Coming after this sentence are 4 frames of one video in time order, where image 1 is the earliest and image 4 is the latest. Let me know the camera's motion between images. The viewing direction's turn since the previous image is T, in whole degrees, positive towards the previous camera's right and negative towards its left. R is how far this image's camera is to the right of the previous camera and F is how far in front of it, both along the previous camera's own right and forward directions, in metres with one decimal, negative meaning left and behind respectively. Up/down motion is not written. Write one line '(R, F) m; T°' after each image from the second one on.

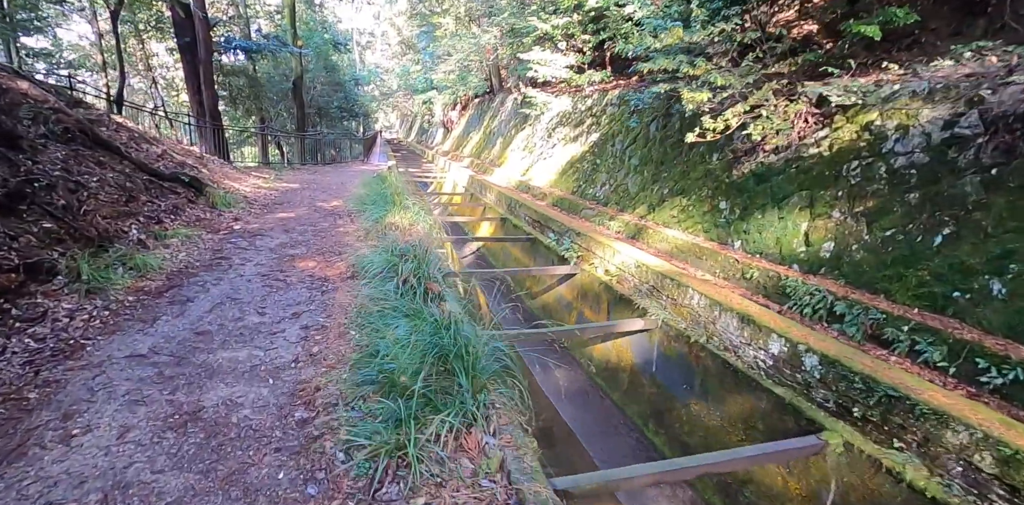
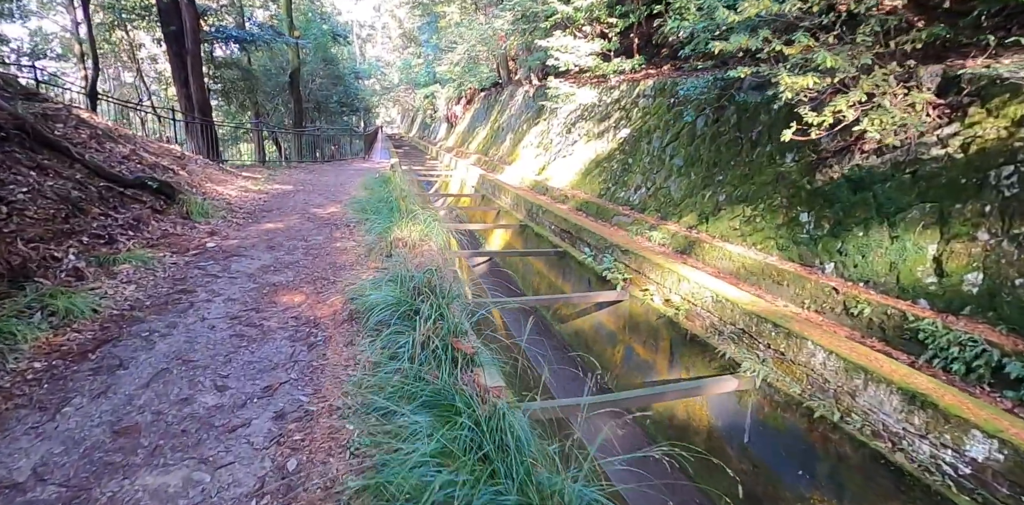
(-0.3, +0.9) m; 0°
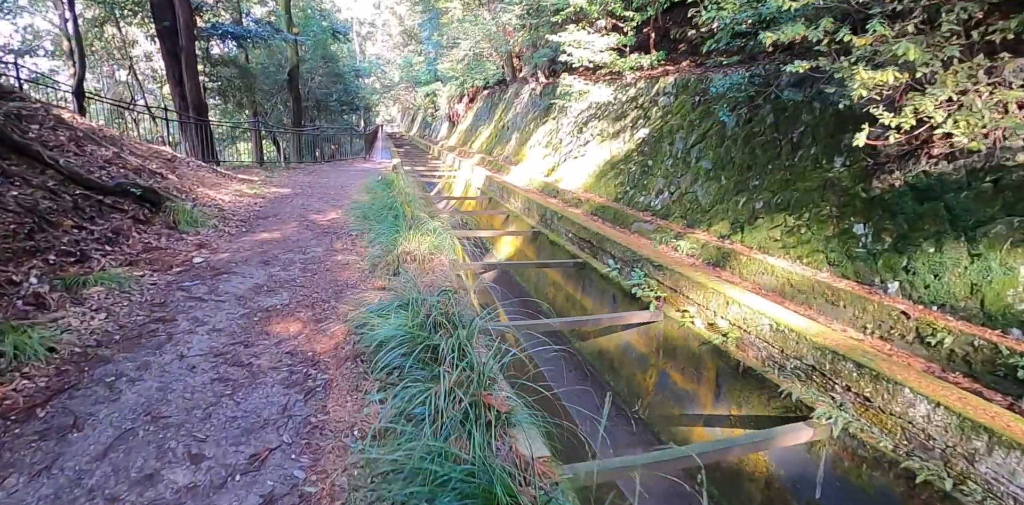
(-0.2, +0.4) m; 0°
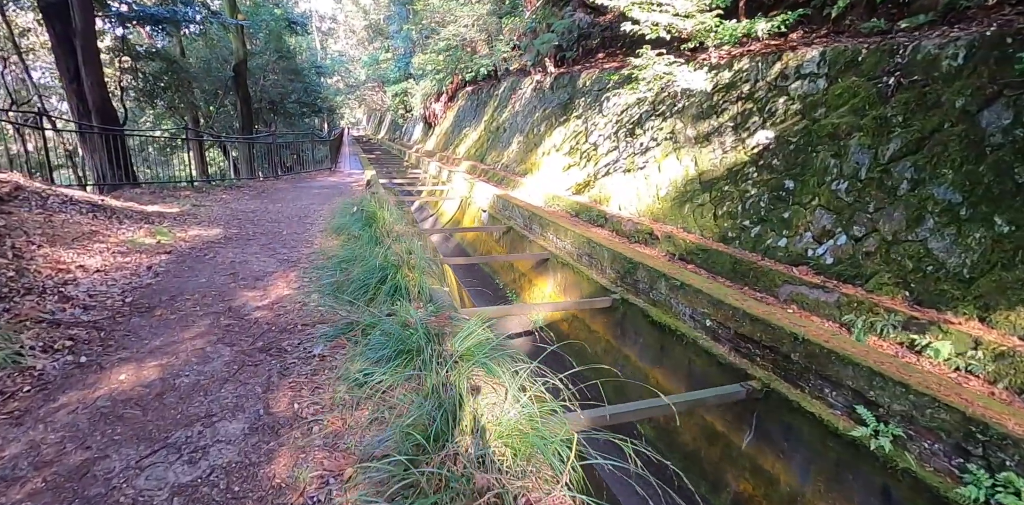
(-0.8, +2.5) m; +3°
